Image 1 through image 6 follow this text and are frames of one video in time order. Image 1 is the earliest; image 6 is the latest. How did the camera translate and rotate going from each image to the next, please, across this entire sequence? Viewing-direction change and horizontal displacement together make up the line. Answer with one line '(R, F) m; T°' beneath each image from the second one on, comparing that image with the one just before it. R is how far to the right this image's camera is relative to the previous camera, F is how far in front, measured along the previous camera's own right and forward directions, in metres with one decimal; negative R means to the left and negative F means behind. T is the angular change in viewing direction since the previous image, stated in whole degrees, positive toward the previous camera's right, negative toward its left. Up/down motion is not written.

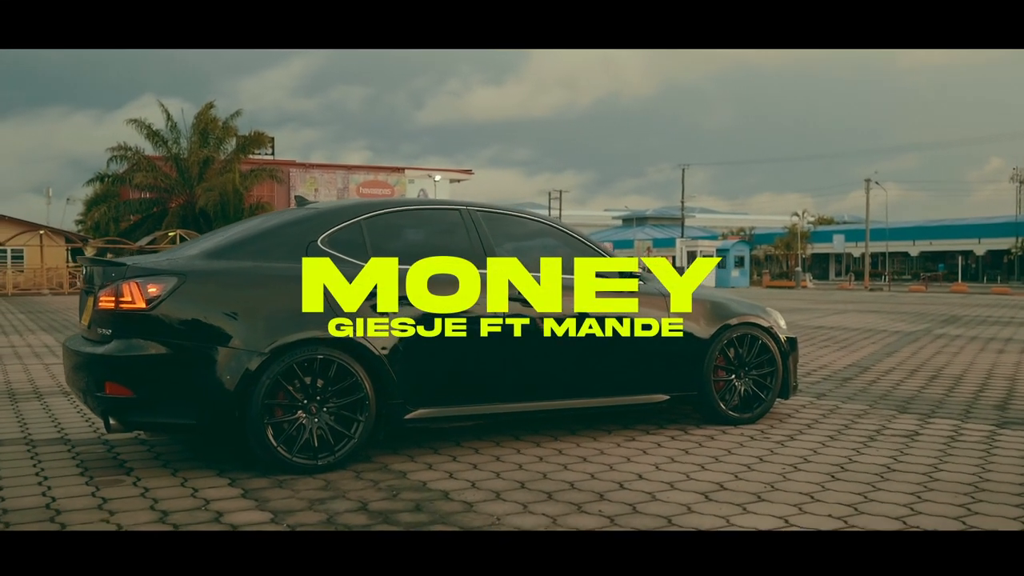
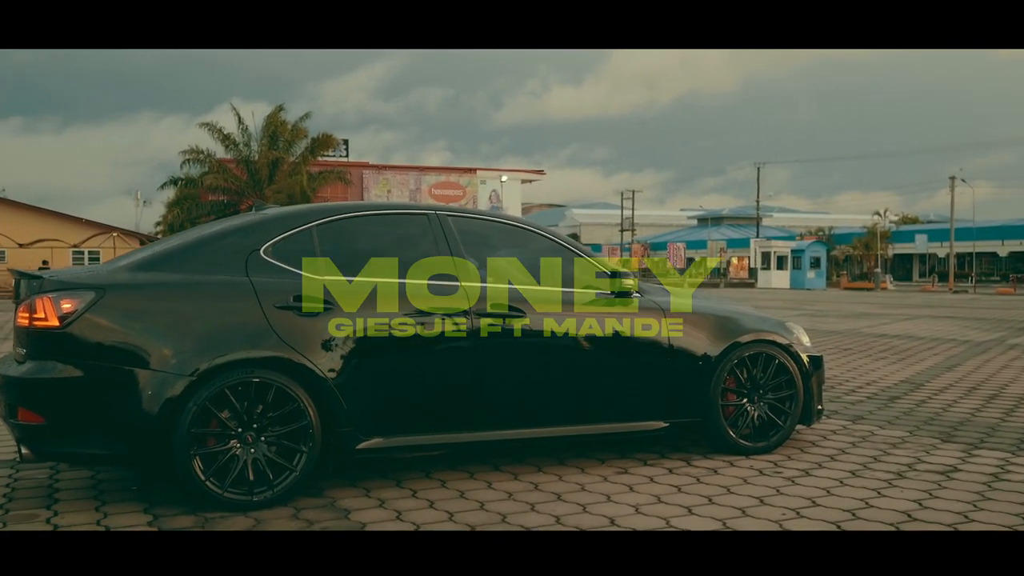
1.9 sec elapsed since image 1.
(+0.5, +0.6) m; -4°
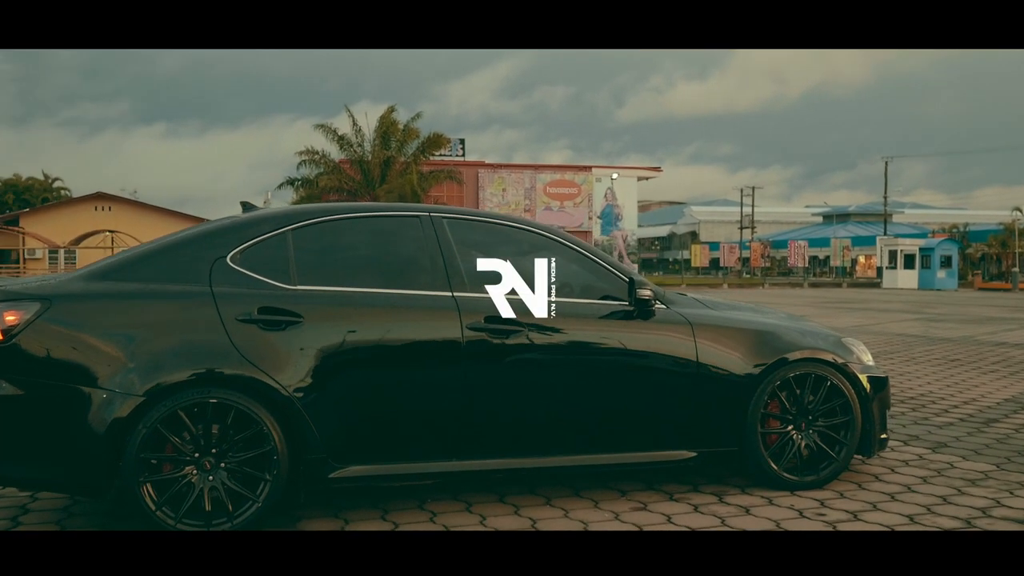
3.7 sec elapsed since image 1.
(+0.5, +0.6) m; -7°
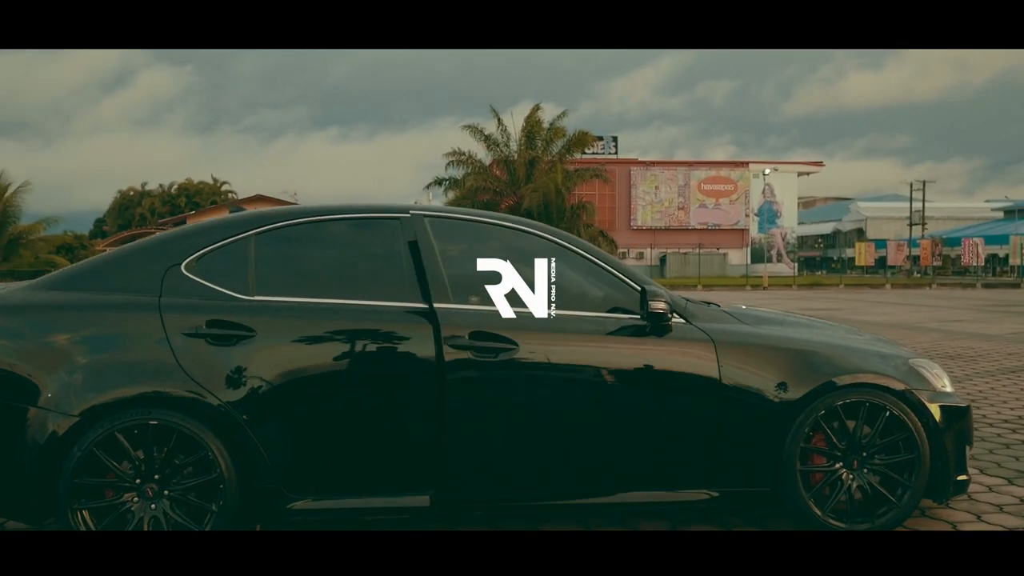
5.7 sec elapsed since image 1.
(+0.7, +0.6) m; -9°
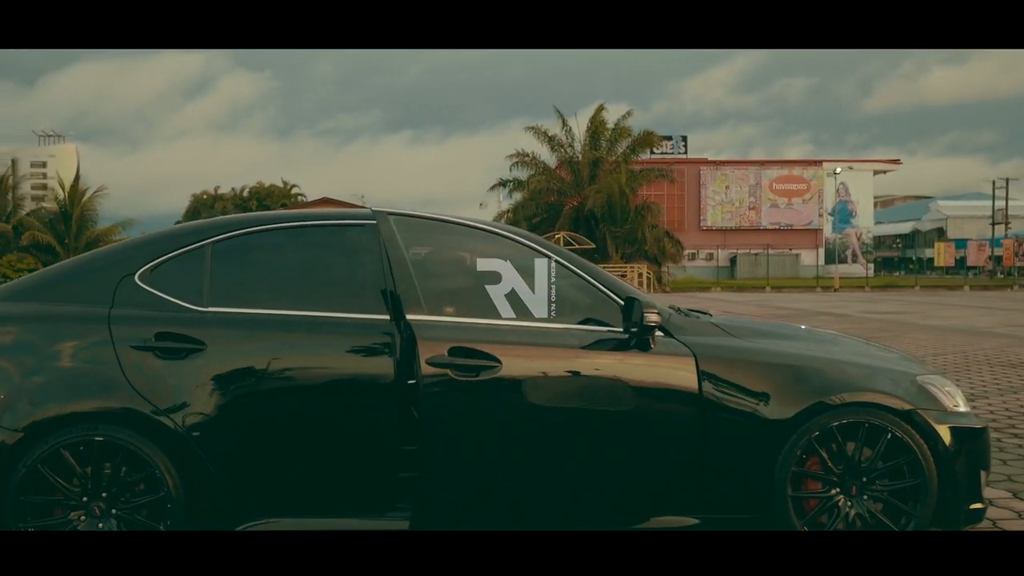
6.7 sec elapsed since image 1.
(+0.4, +0.2) m; -4°
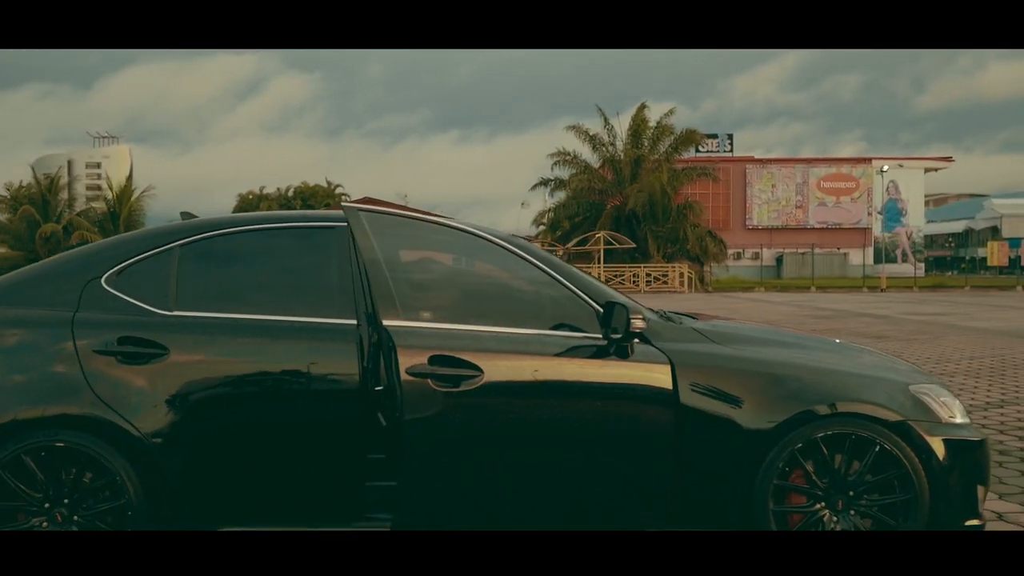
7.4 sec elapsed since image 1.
(+0.3, +0.1) m; -3°
